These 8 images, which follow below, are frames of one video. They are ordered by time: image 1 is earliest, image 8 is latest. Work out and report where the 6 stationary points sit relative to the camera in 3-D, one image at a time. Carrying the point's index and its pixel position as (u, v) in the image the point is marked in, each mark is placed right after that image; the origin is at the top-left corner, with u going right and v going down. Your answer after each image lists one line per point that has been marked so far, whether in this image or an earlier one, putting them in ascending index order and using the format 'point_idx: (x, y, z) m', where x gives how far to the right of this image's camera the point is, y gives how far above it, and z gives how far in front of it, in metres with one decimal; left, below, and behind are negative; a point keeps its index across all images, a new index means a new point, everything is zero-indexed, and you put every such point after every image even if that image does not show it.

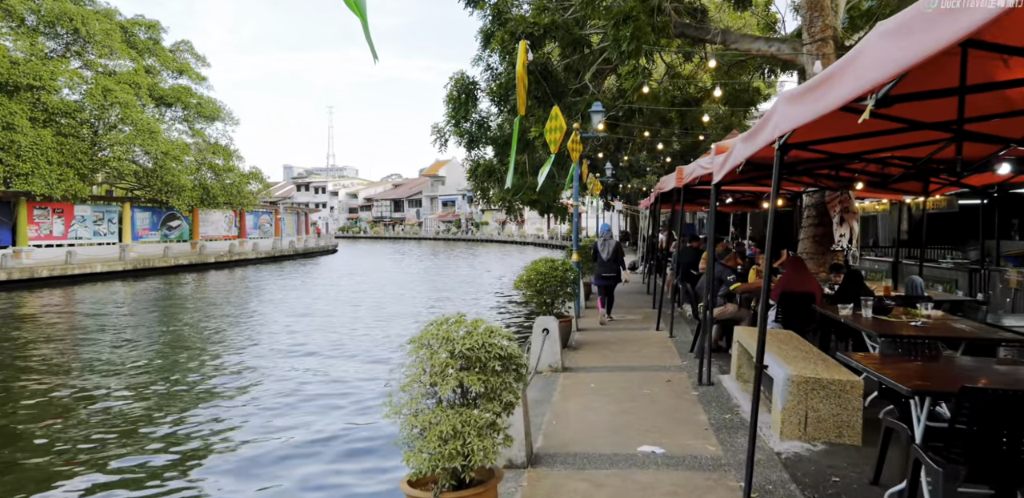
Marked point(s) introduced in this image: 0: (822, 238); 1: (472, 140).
0: (+3.9, +0.1, +8.1) m
1: (-0.9, +2.3, +13.9) m
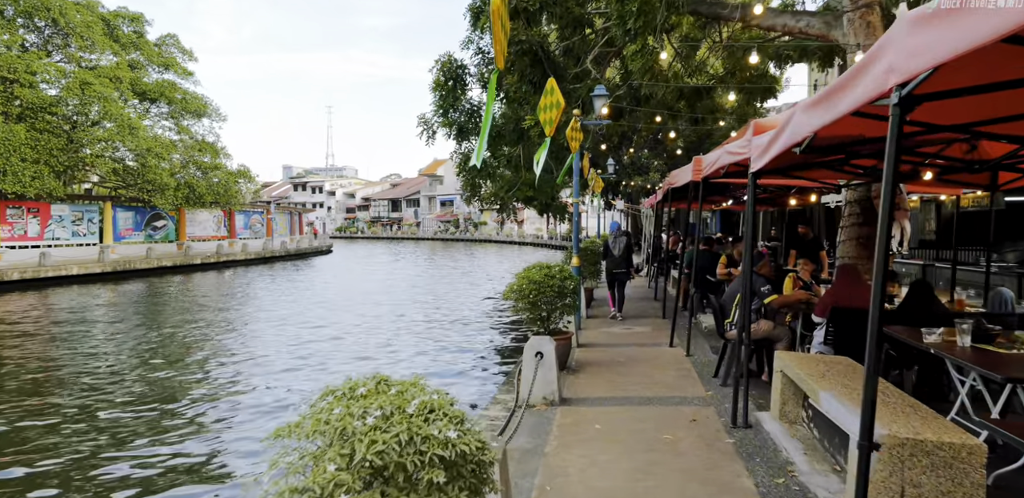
0: (+3.8, +0.1, +6.9) m
1: (-1.0, +2.3, +12.7) m
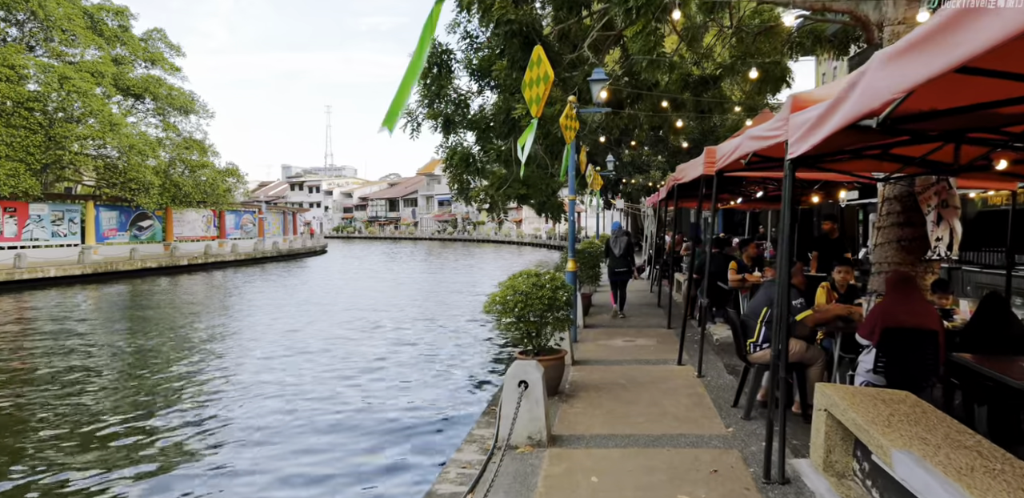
0: (+3.6, +0.1, +5.9) m
1: (-1.2, +2.3, +11.7) m
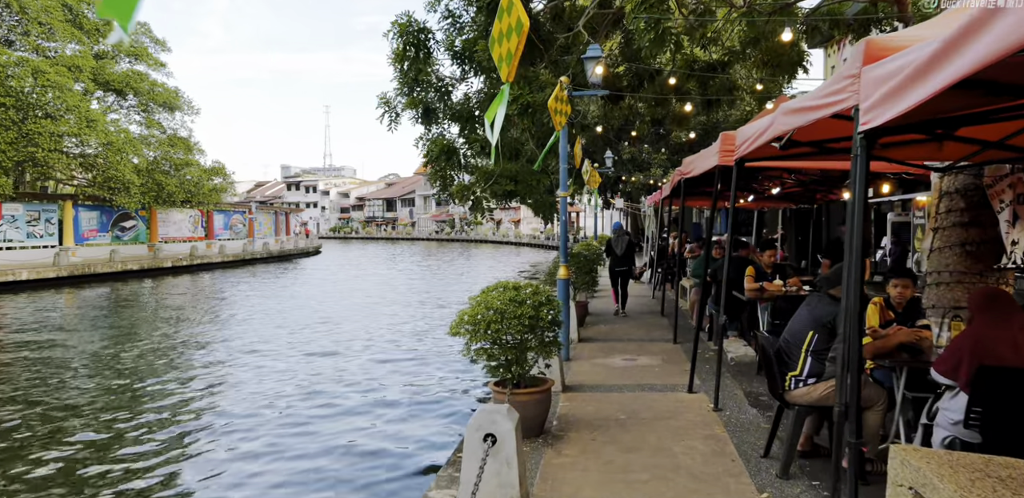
0: (+3.4, 0.0, +4.8) m
1: (-1.4, +2.2, +10.5) m
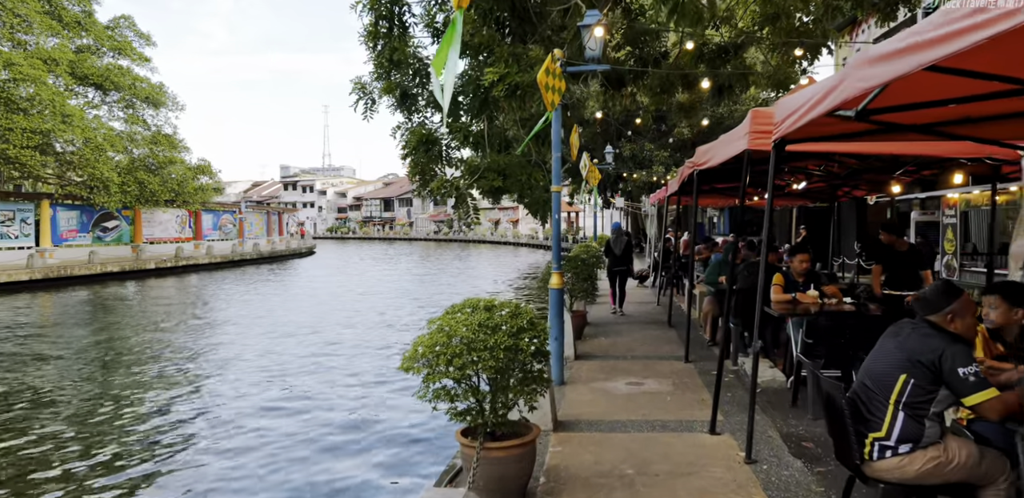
0: (+3.3, 0.0, +3.6) m
1: (-1.5, +2.2, +9.4) m
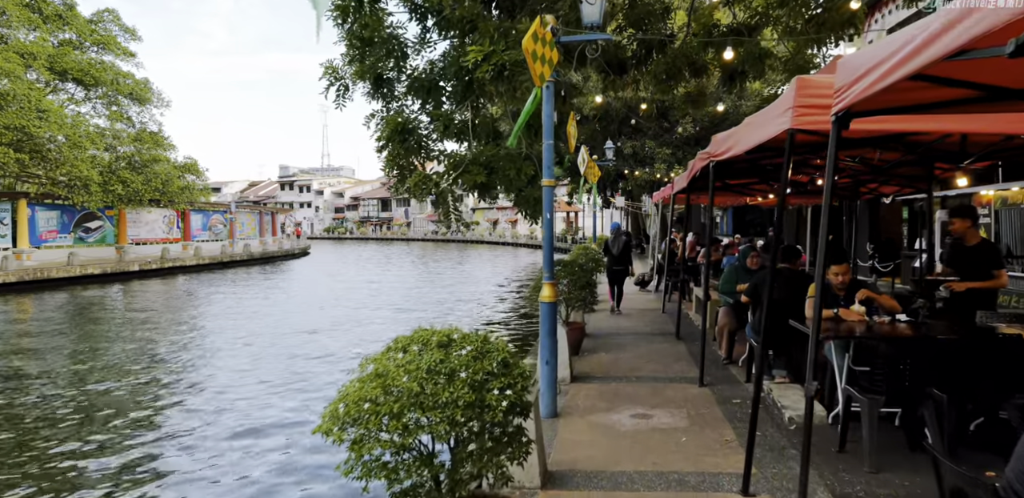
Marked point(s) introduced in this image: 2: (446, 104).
0: (+3.1, -0.1, +2.6) m
1: (-1.7, +2.1, +8.4) m
2: (-0.8, +1.8, +8.1) m
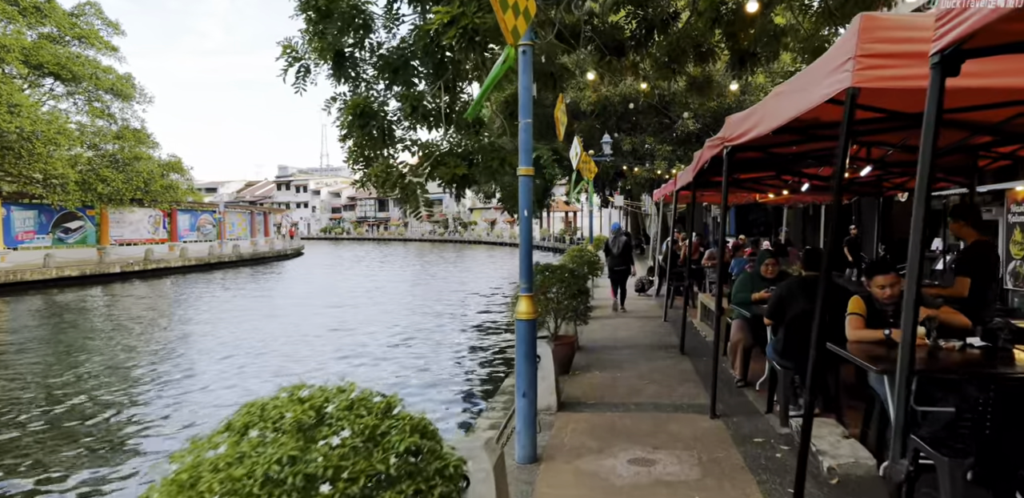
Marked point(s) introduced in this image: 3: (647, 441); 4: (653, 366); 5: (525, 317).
0: (+2.9, -0.1, +1.6) m
1: (-1.9, +2.1, +7.3) m
2: (-1.0, +1.8, +7.1) m
3: (+1.0, -1.4, +4.6) m
4: (+1.5, -1.3, +6.9) m
5: (+0.1, -0.5, +4.3) m
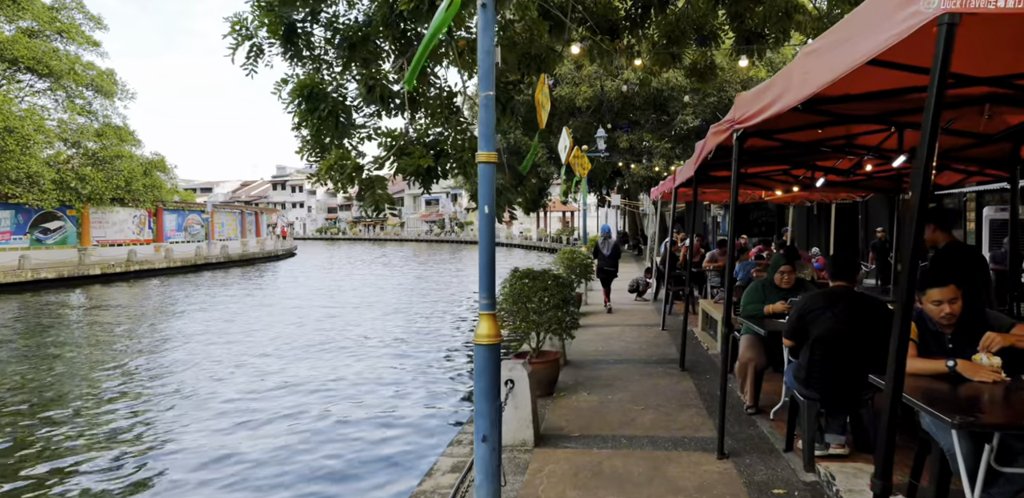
0: (+2.7, -0.1, +0.7) m
1: (-2.1, +2.1, +6.5) m
2: (-1.3, +1.8, +6.2) m
3: (+0.7, -1.4, +3.7) m
4: (+1.3, -1.3, +6.0) m
5: (-0.1, -0.5, +3.4) m
